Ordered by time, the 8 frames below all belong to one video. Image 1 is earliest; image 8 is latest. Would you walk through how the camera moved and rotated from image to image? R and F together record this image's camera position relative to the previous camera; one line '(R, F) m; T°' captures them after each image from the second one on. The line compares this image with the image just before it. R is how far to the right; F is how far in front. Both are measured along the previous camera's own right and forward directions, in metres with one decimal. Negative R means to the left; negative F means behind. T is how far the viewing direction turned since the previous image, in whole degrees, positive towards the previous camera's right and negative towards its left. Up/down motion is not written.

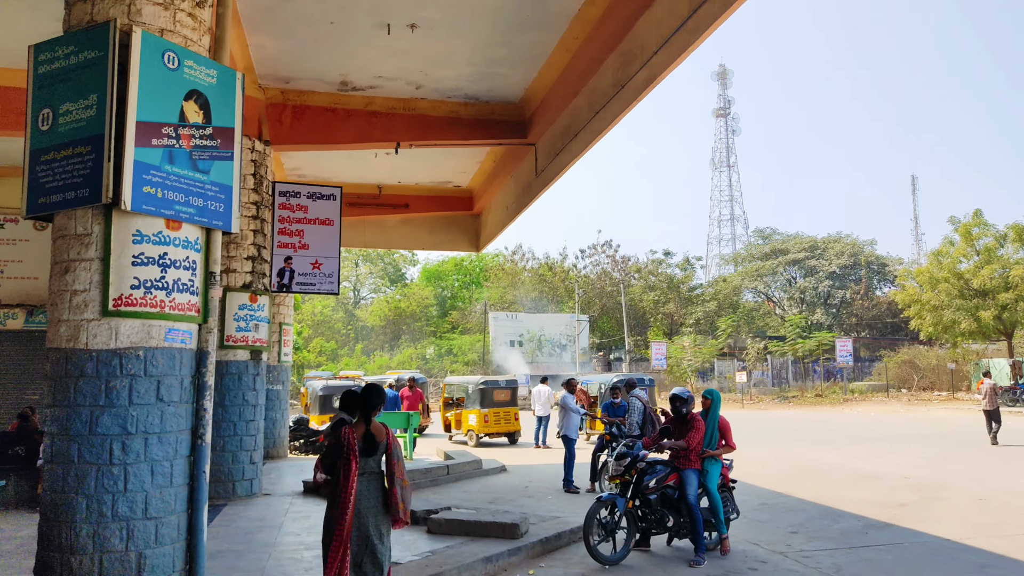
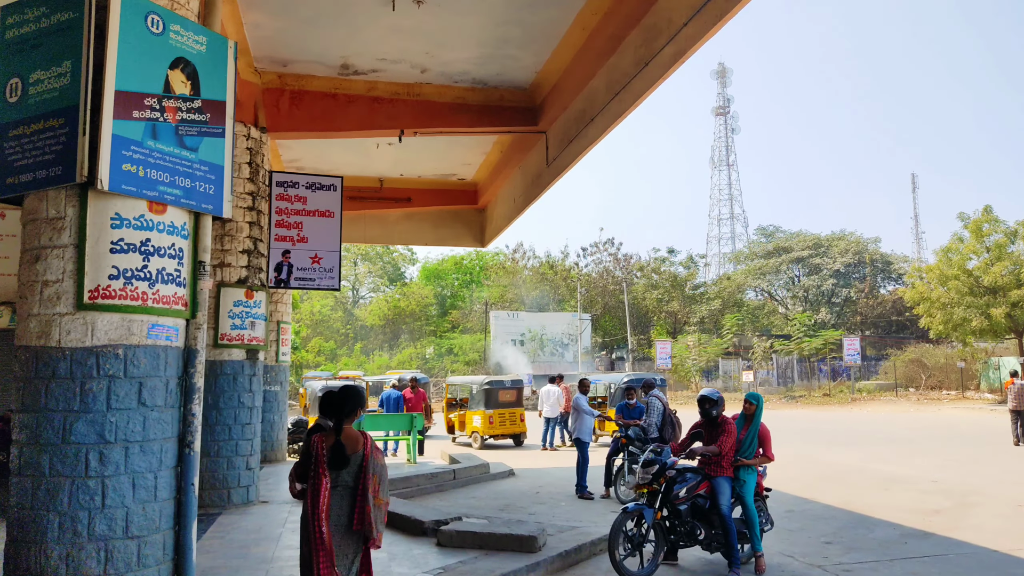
(-0.1, +0.6) m; 0°
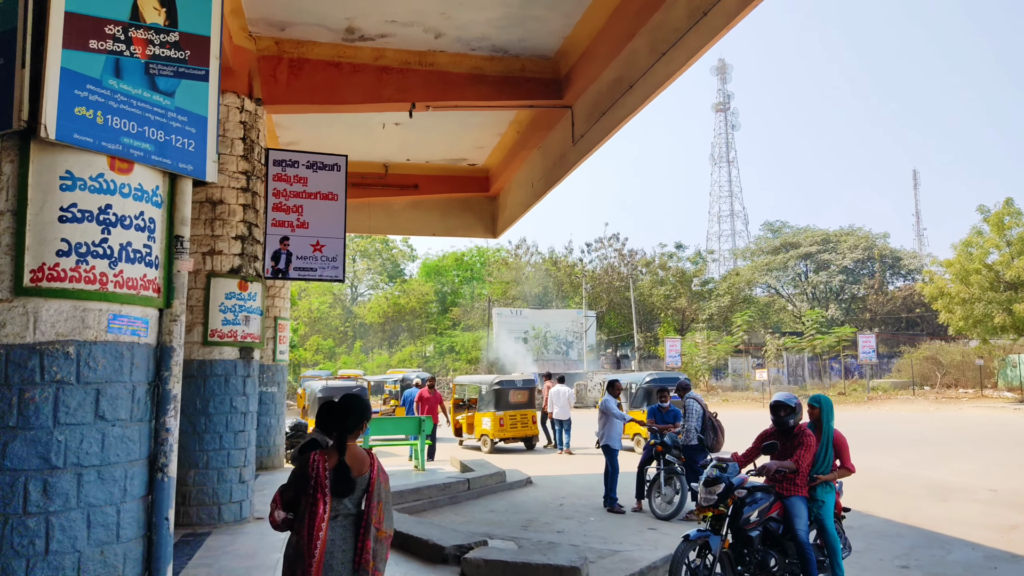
(-0.3, +1.0) m; 0°
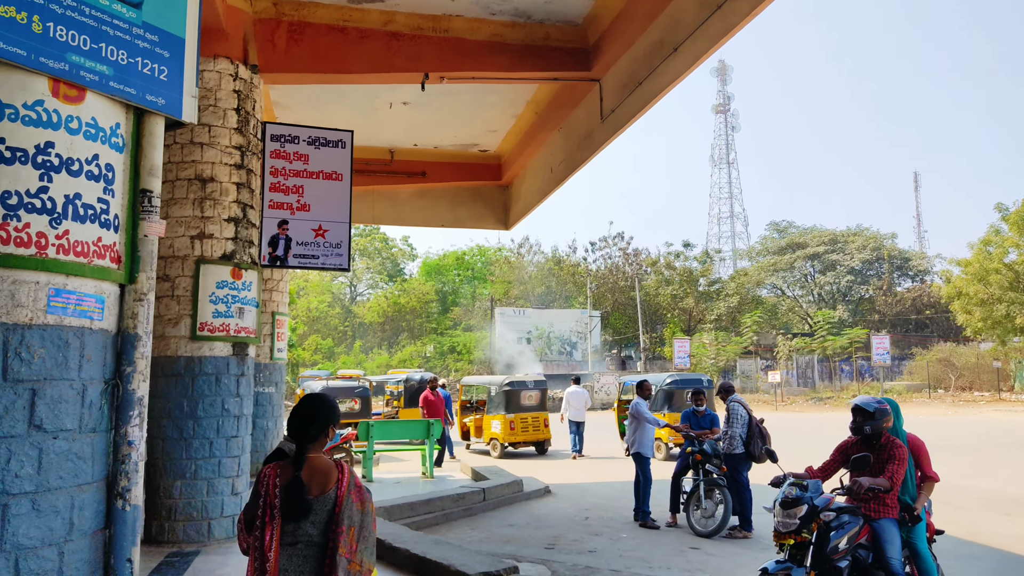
(-0.2, +0.9) m; 0°
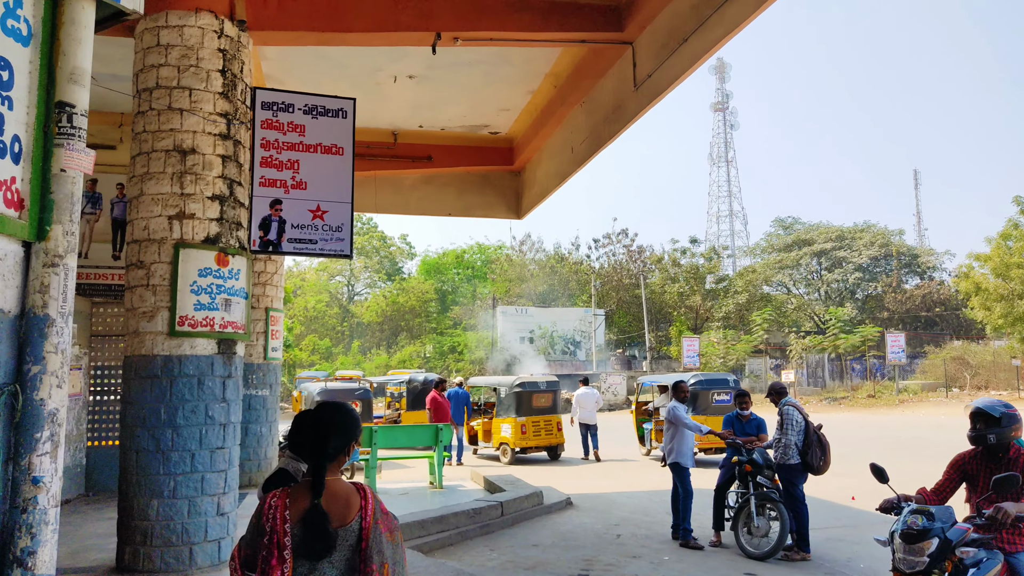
(-0.2, +1.0) m; 0°
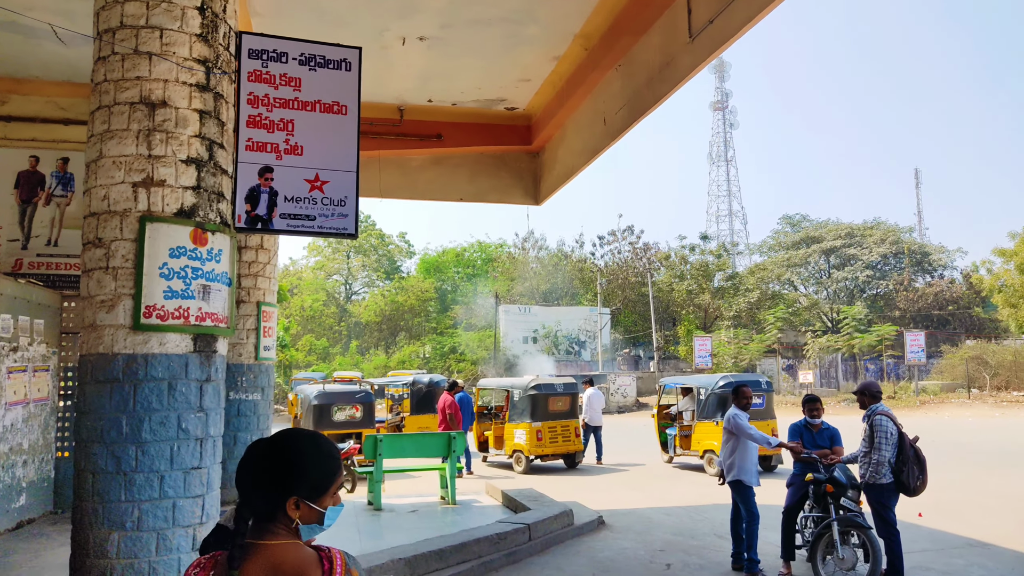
(-0.3, +1.2) m; 0°
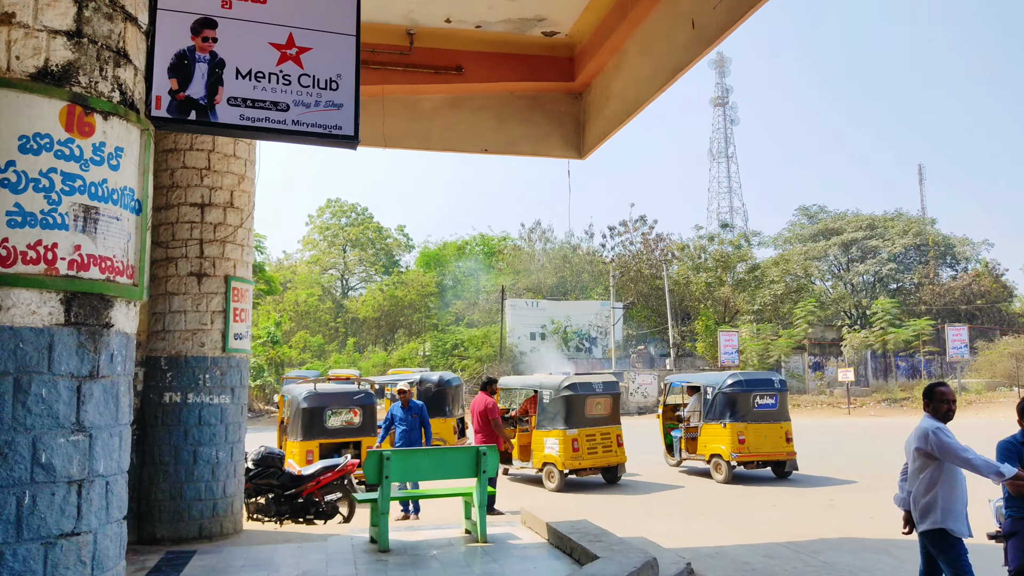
(-0.4, +2.3) m; 0°
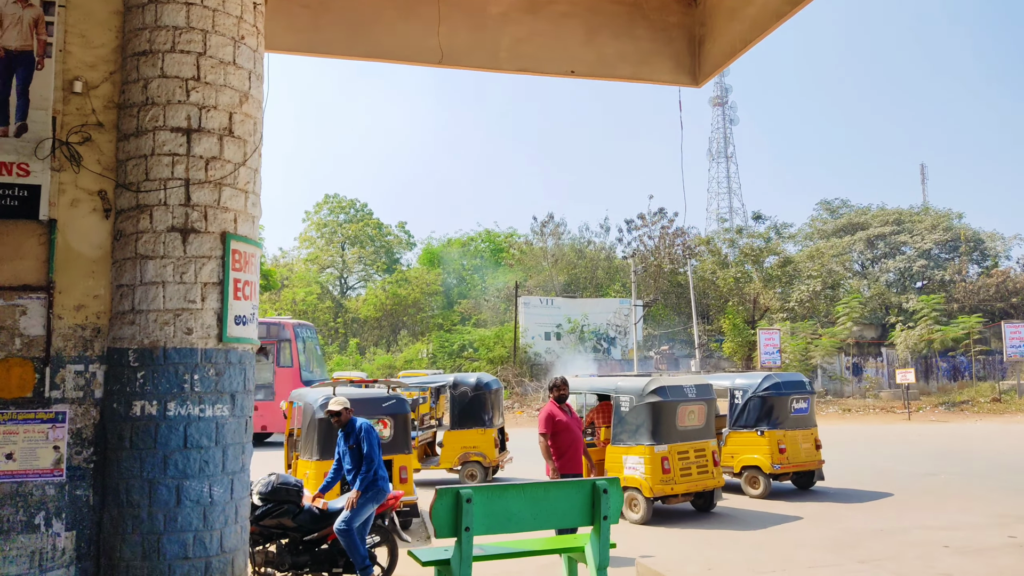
(-0.7, +2.3) m; 0°
